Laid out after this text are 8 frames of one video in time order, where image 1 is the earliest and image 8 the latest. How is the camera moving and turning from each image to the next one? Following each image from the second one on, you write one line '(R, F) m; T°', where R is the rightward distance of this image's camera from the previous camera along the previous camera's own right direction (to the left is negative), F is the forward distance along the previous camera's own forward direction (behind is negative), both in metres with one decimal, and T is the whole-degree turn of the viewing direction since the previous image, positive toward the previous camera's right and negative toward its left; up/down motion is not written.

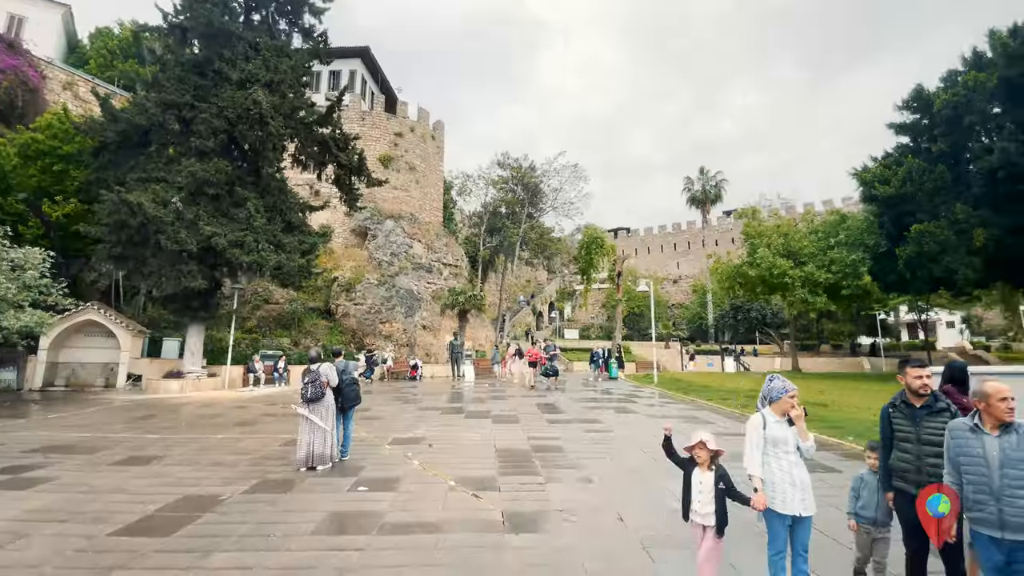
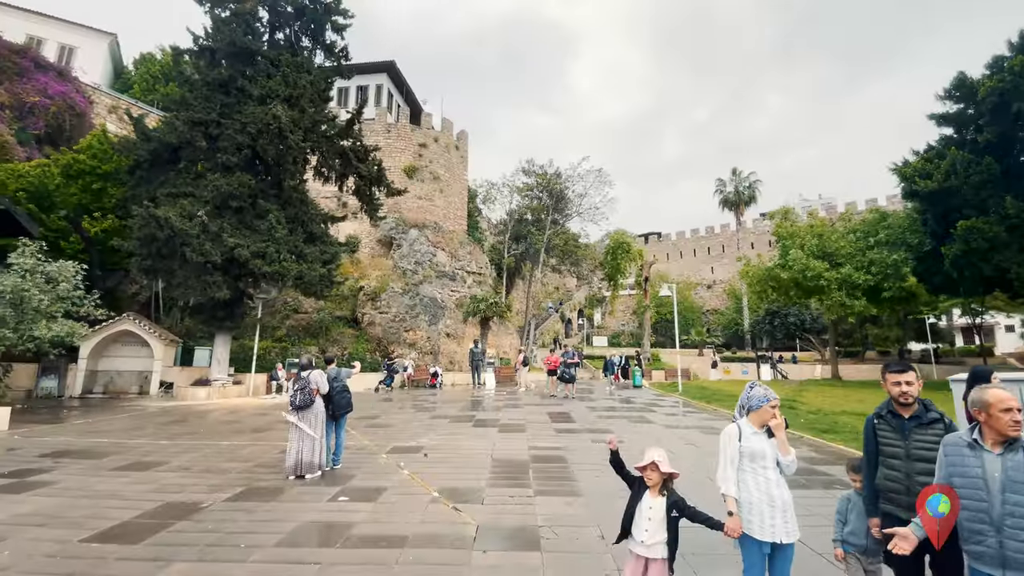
(+0.6, +0.2) m; -4°
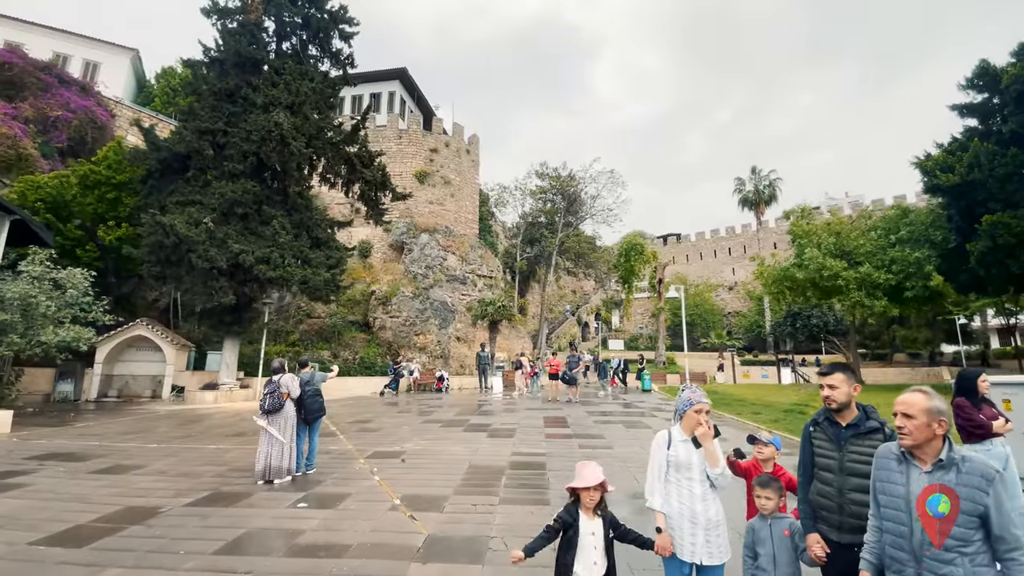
(+0.8, +0.2) m; -3°
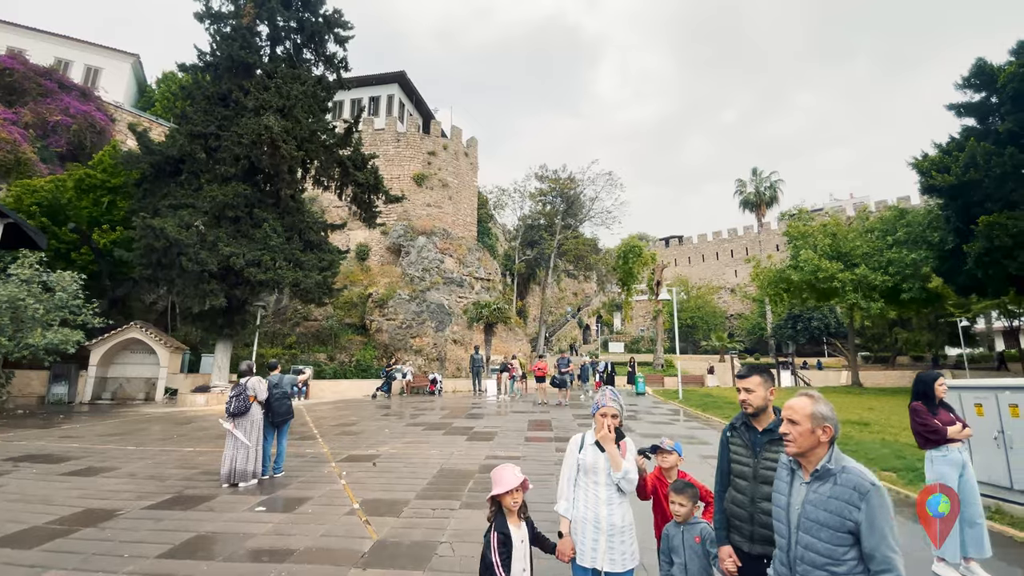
(+0.6, +0.1) m; -1°
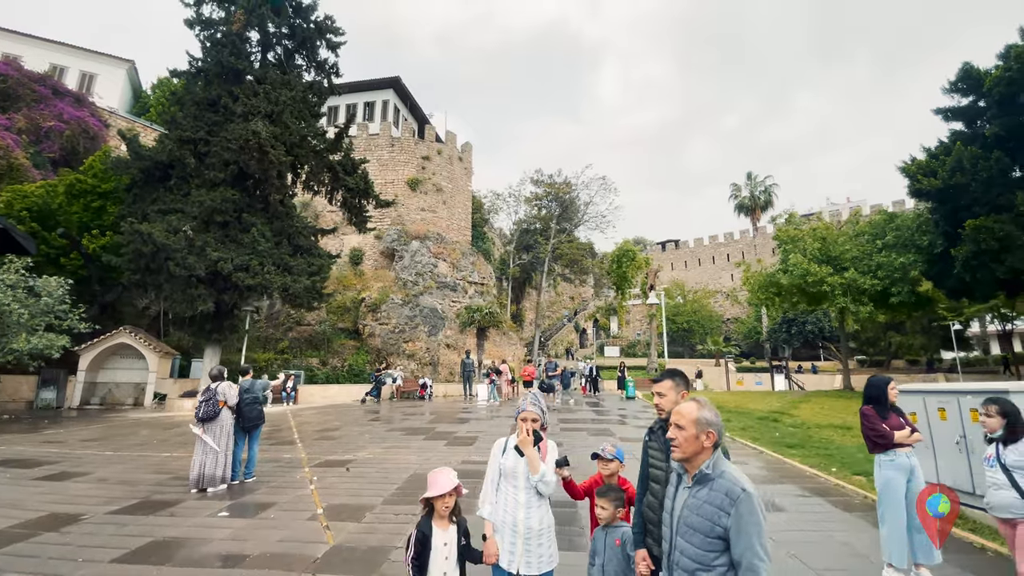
(+0.5, 0.0) m; 0°
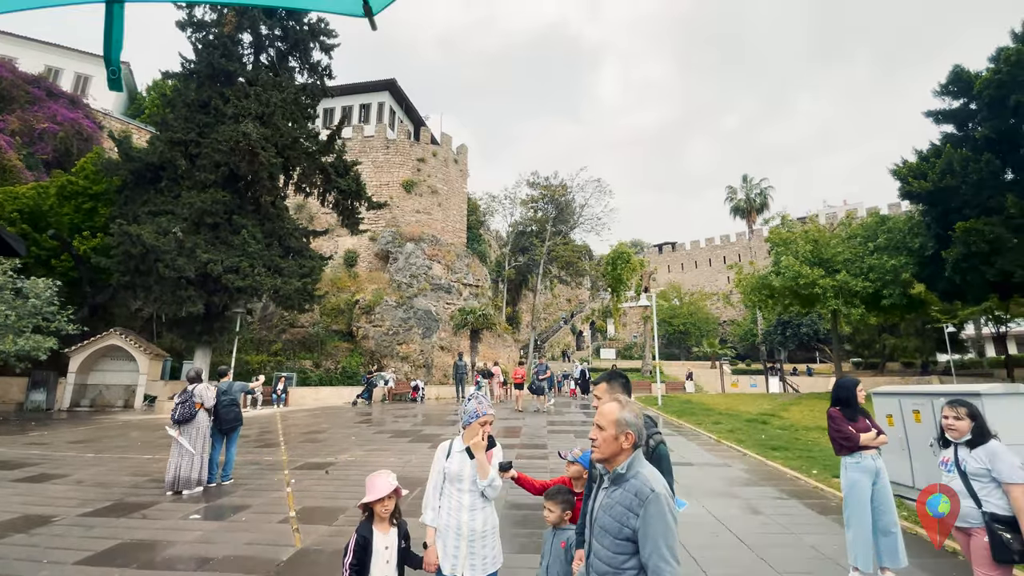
(+0.3, 0.0) m; 0°
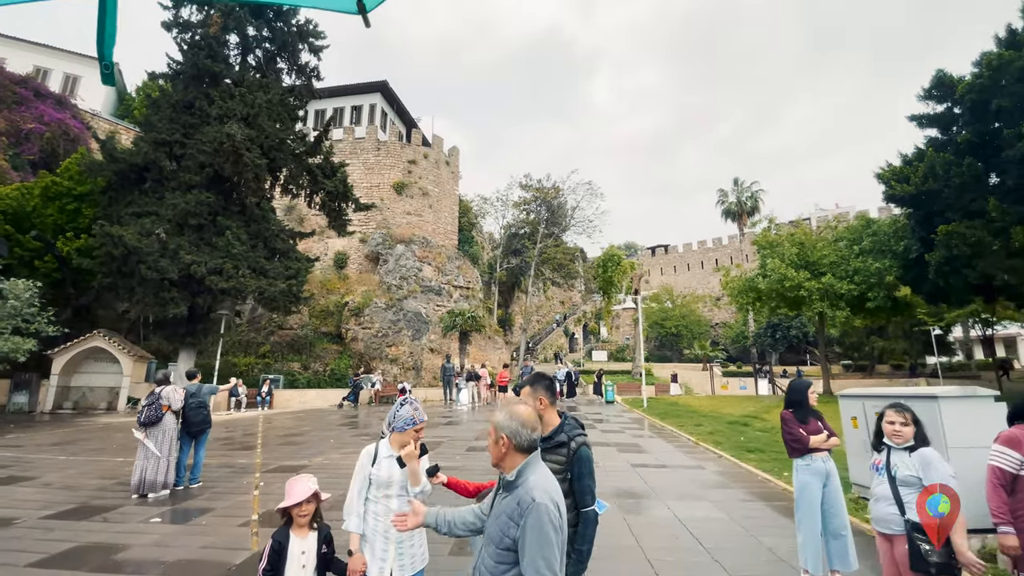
(+0.4, 0.0) m; 0°
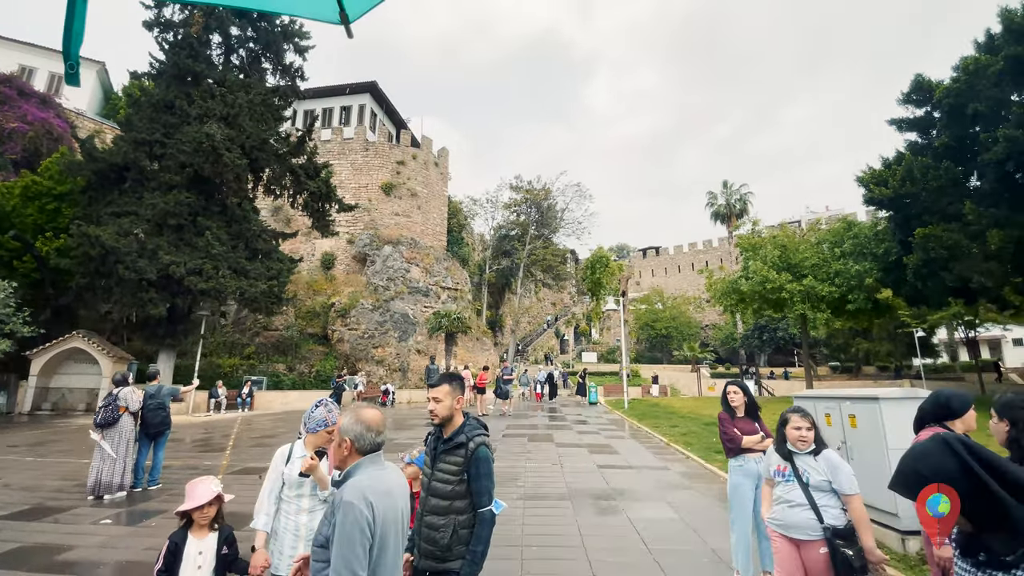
(+0.5, 0.0) m; +1°
